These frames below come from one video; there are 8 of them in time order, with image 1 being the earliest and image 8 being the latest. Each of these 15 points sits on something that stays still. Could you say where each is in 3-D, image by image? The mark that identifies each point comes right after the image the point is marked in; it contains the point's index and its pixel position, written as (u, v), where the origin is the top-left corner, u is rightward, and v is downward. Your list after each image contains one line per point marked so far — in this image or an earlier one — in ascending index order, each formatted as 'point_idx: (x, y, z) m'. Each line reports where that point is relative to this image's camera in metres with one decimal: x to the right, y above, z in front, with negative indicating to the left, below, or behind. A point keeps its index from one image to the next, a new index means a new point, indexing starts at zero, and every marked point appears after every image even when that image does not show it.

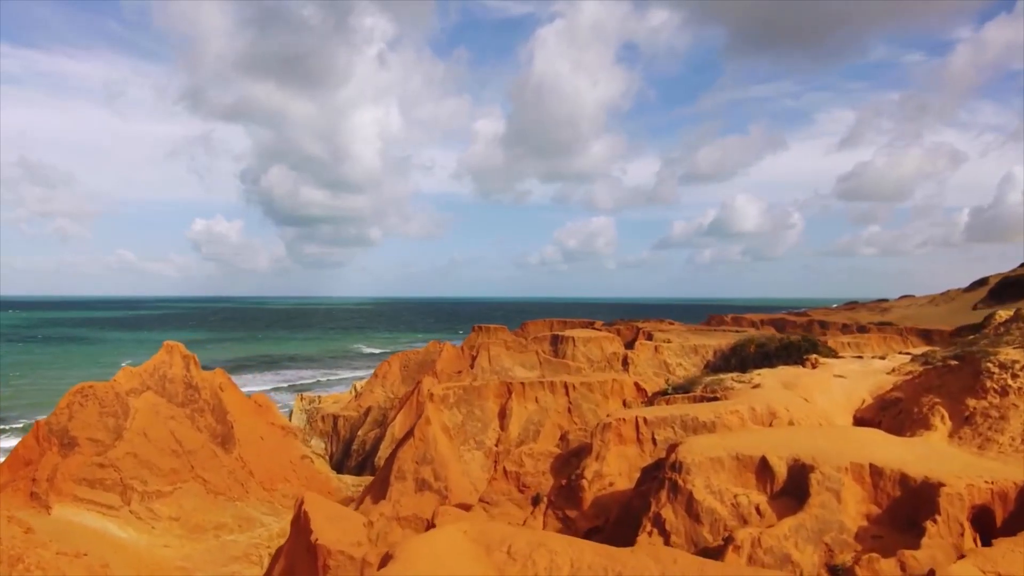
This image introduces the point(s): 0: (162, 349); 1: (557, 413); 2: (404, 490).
0: (-10.4, -1.8, +19.2) m
1: (+1.1, -3.0, +15.8) m
2: (-2.3, -4.2, +13.5) m
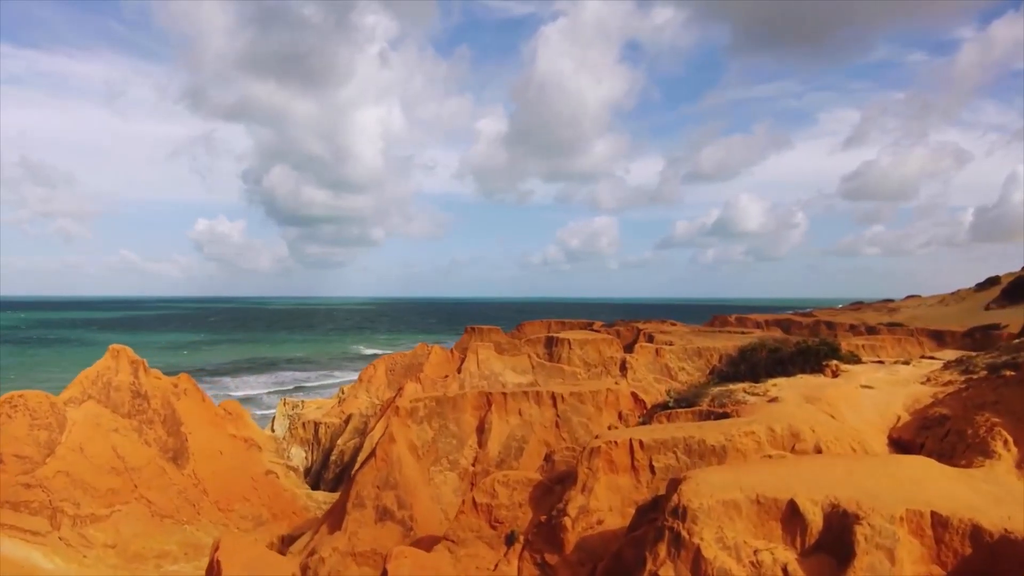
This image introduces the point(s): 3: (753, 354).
0: (-10.8, -1.8, +17.3) m
1: (+0.7, -3.0, +13.8) m
2: (-2.7, -4.2, +11.6) m
3: (+6.6, -1.8, +17.7) m
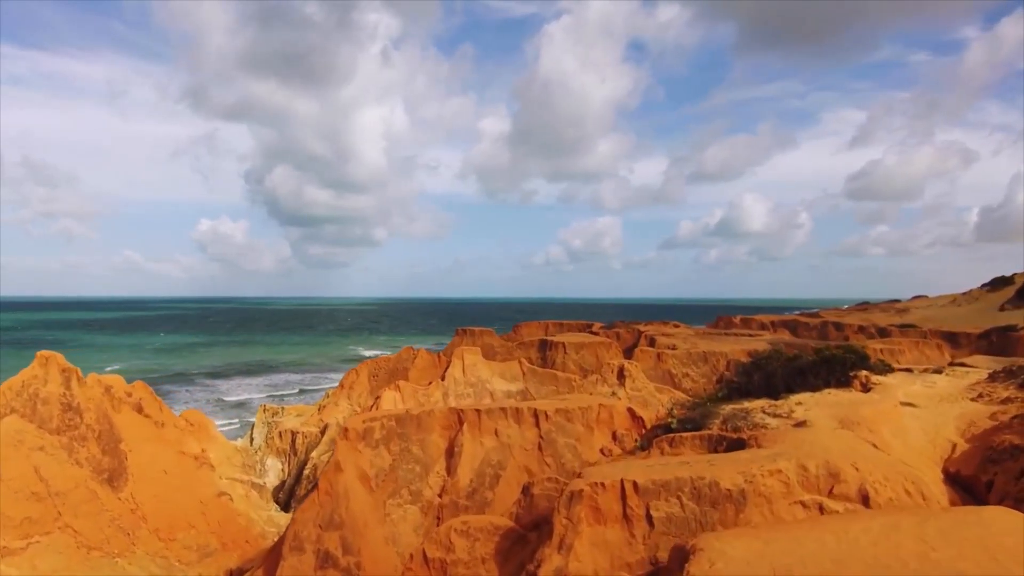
0: (-11.3, -1.7, +15.3) m
1: (+0.2, -3.0, +11.8) m
2: (-3.2, -4.1, +9.6) m
3: (+6.2, -1.8, +15.7) m
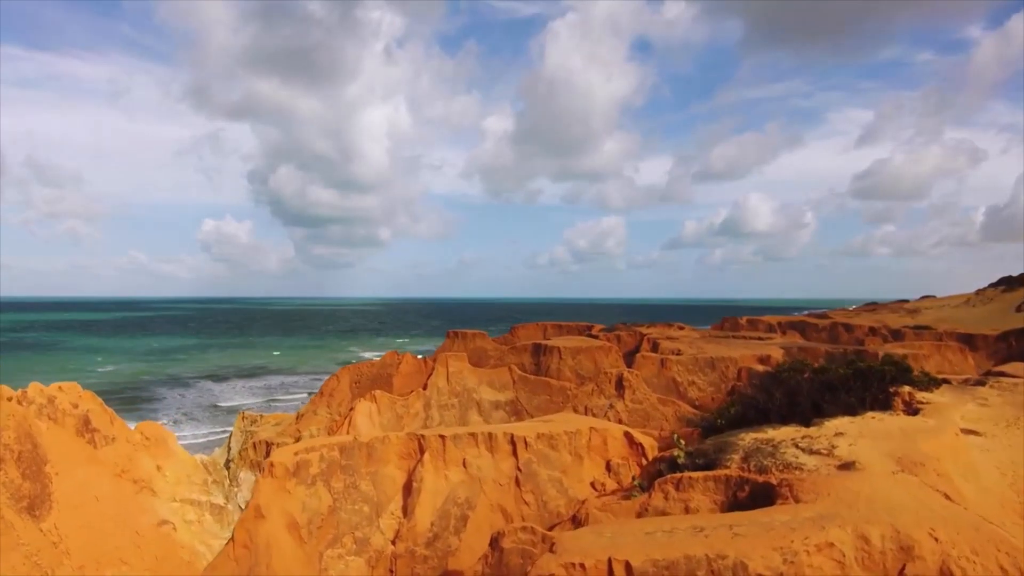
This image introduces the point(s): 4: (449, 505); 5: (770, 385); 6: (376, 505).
0: (-11.7, -1.7, +13.3) m
1: (-0.2, -2.9, +9.7) m
2: (-3.6, -4.1, +7.5) m
3: (+5.8, -1.8, +13.5) m
4: (-0.9, -3.2, +9.4) m
5: (+5.3, -2.0, +13.2) m
6: (-1.9, -3.1, +9.4) m
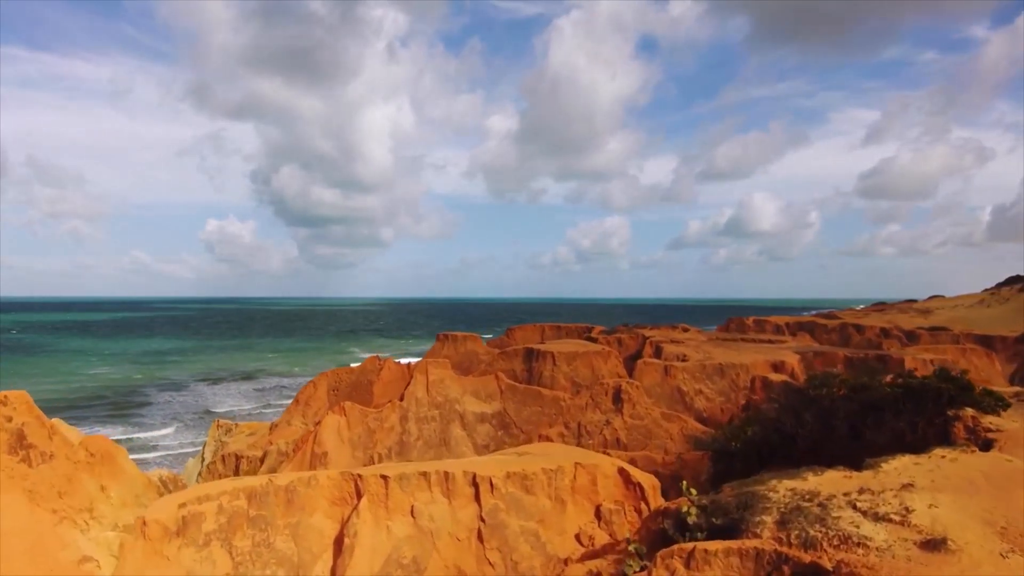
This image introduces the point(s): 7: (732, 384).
0: (-12.1, -1.7, +11.3) m
1: (-0.7, -2.9, +7.6) m
2: (-4.1, -4.1, +5.4) m
3: (+5.4, -1.8, +11.4) m
4: (-1.4, -3.2, +7.3) m
5: (+4.9, -2.0, +11.0) m
6: (-2.4, -3.1, +7.3) m
7: (+6.7, -3.0, +19.7) m
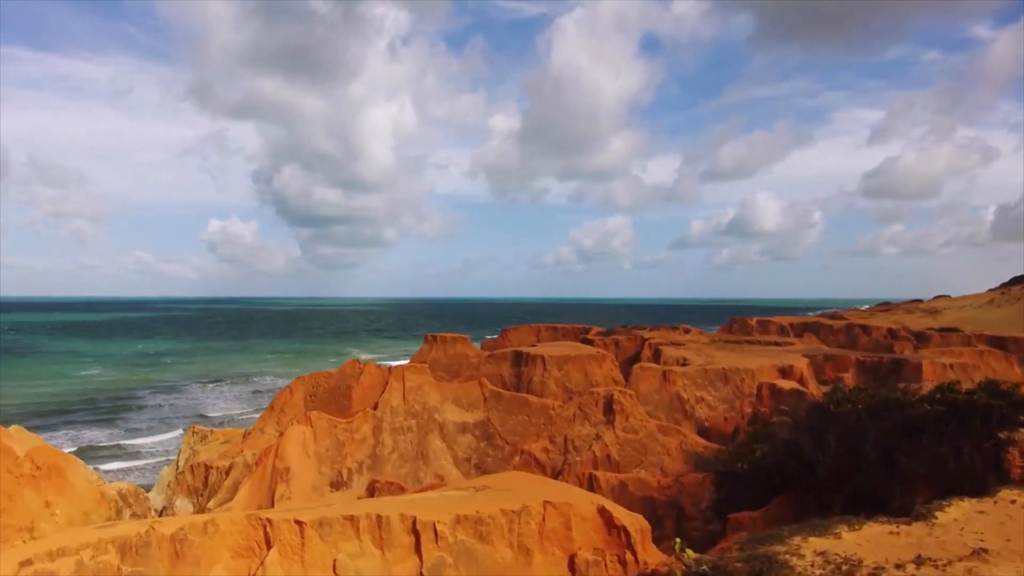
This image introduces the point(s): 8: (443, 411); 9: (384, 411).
0: (-12.6, -1.7, +9.8) m
1: (-1.1, -2.9, +6.0) m
2: (-4.5, -4.1, +3.9) m
3: (+4.9, -1.7, +9.8) m
4: (-1.8, -3.1, +5.8) m
5: (+4.4, -2.0, +9.4) m
6: (-2.8, -3.1, +5.7) m
7: (+6.3, -2.9, +18.1) m
8: (-1.9, -3.3, +17.5) m
9: (-3.4, -3.3, +17.3) m
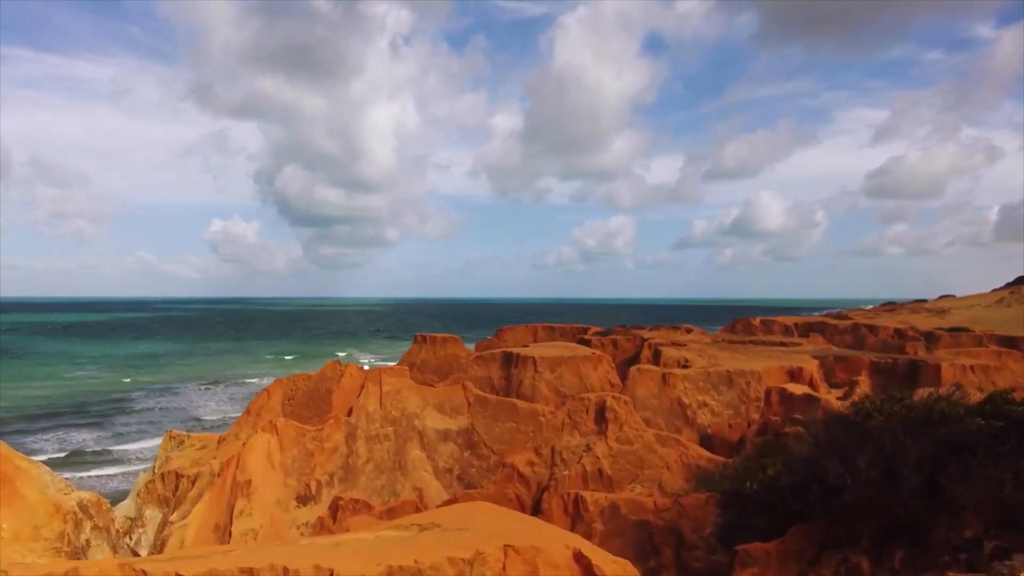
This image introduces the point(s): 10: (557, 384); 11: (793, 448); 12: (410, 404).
0: (-12.9, -1.6, +8.4) m
1: (-1.5, -2.8, +4.6) m
2: (-4.9, -4.0, +2.5) m
3: (+4.5, -1.6, +8.4) m
4: (-2.2, -3.0, +4.4) m
5: (+4.0, -1.8, +8.0) m
6: (-3.2, -3.0, +4.4) m
7: (+6.0, -2.8, +16.7) m
8: (-2.2, -3.2, +16.1) m
9: (-3.8, -3.2, +15.9) m
10: (+1.3, -2.8, +18.7) m
11: (+4.0, -2.0, +8.6) m
12: (-2.6, -2.9, +16.4) m
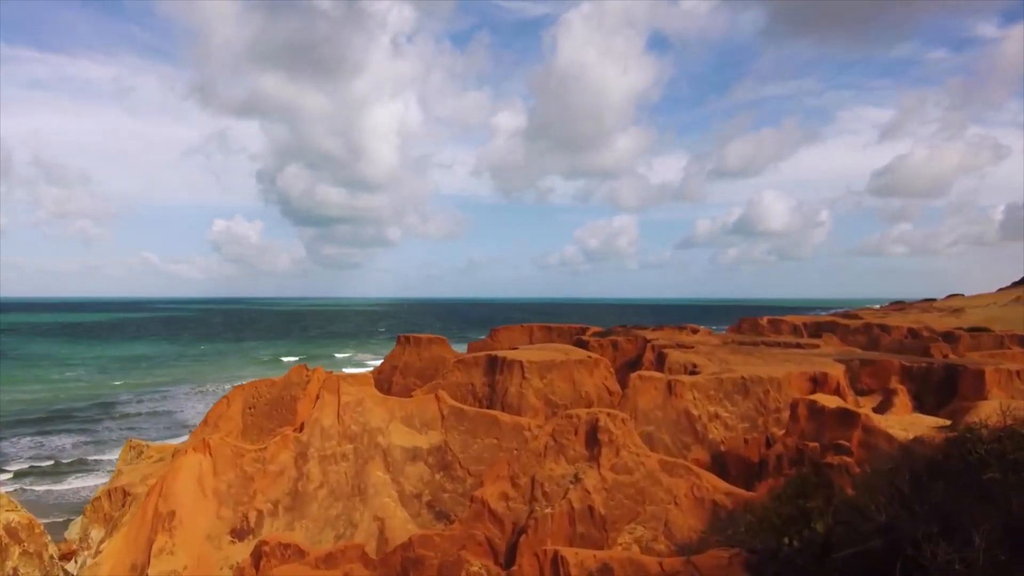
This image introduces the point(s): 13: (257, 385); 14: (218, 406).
0: (-13.4, -1.5, +6.1) m
1: (-2.0, -2.7, +2.3) m
2: (-5.4, -3.9, +0.2) m
3: (+4.1, -1.5, +6.0) m
4: (-2.7, -2.9, +2.1) m
5: (+3.6, -1.7, +5.6) m
6: (-3.7, -2.8, +2.1) m
7: (+5.5, -2.7, +14.4) m
8: (-2.7, -3.1, +13.8) m
9: (-4.2, -3.0, +13.6) m
10: (+0.9, -2.6, +16.3) m
11: (+3.5, -1.9, +6.2) m
12: (-3.0, -2.8, +14.1) m
13: (-7.9, -3.0, +19.9) m
14: (-9.0, -3.6, +19.6) m
